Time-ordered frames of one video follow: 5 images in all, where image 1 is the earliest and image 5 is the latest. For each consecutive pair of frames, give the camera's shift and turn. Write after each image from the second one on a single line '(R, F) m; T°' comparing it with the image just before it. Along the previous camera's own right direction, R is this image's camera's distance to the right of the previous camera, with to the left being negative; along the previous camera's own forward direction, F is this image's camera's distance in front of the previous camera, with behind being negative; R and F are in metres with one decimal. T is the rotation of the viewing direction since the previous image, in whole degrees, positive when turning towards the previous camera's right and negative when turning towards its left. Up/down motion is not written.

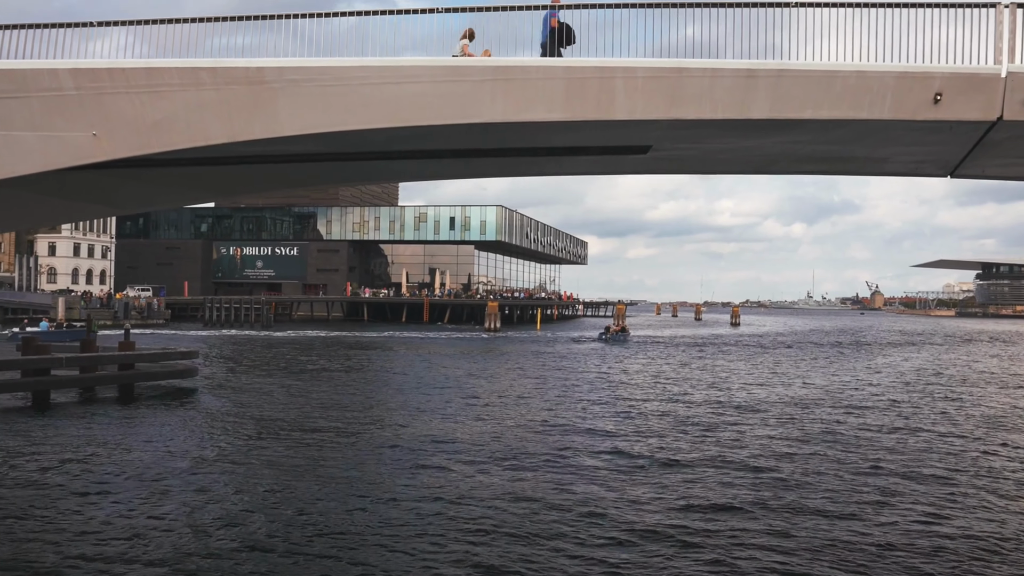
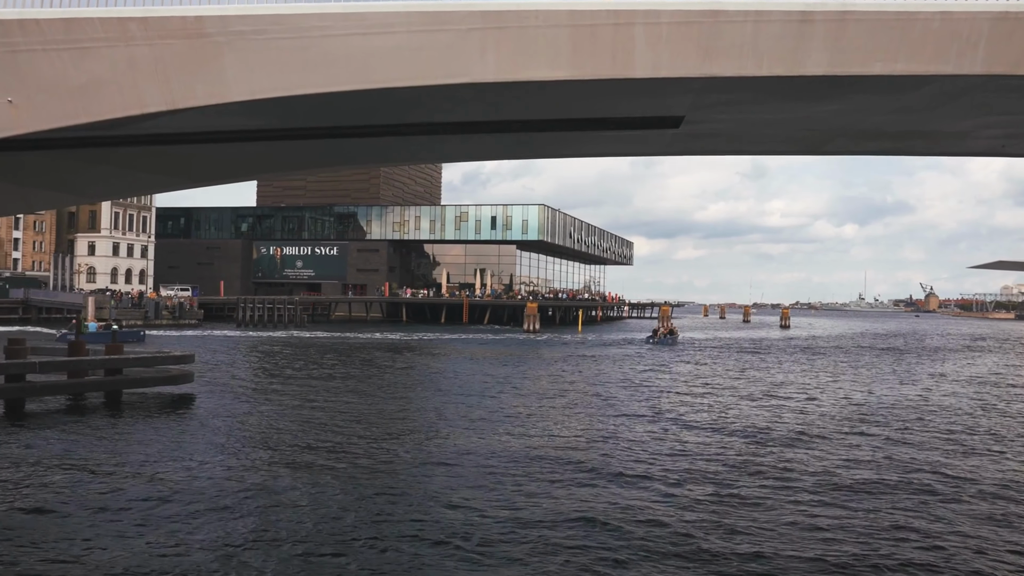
(+0.5, +1.8) m; -3°
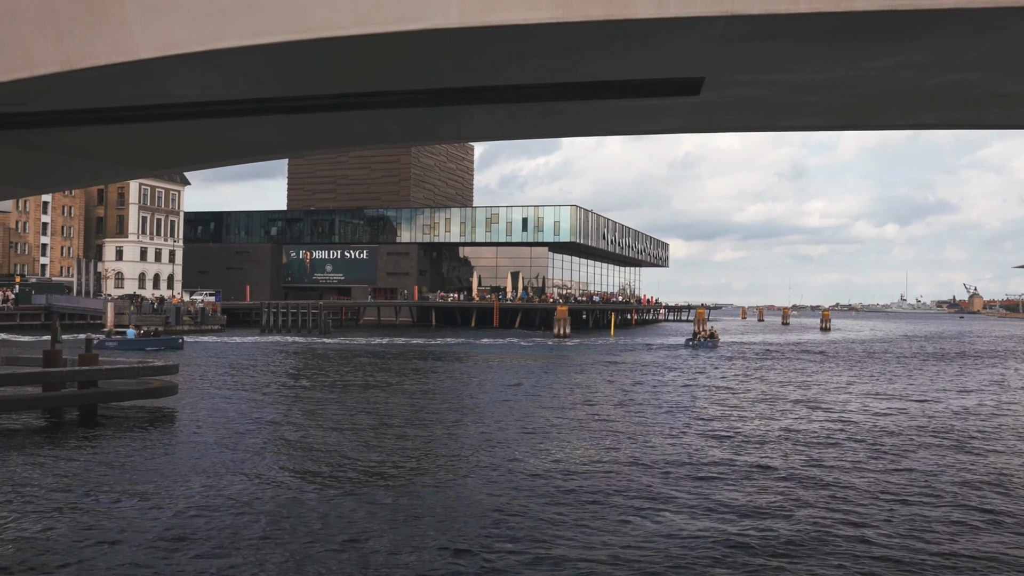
(+0.5, +1.7) m; -3°
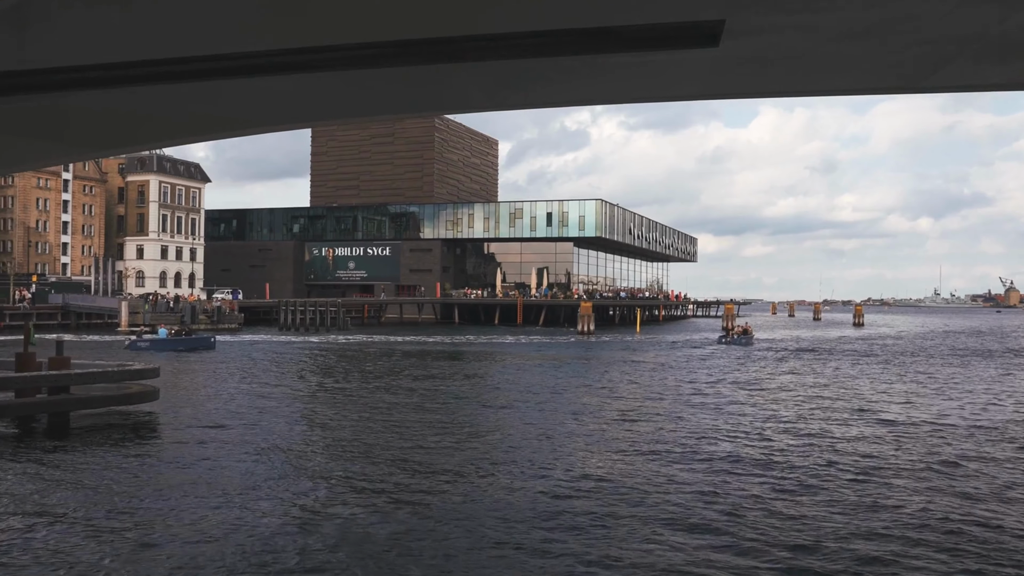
(+0.4, +1.4) m; -2°
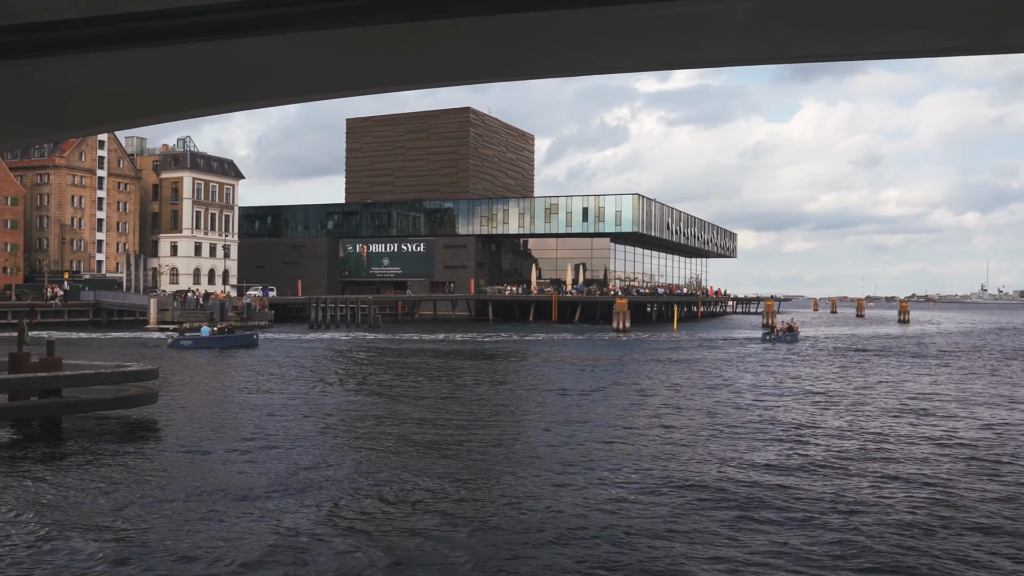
(+0.3, +1.2) m; -3°
